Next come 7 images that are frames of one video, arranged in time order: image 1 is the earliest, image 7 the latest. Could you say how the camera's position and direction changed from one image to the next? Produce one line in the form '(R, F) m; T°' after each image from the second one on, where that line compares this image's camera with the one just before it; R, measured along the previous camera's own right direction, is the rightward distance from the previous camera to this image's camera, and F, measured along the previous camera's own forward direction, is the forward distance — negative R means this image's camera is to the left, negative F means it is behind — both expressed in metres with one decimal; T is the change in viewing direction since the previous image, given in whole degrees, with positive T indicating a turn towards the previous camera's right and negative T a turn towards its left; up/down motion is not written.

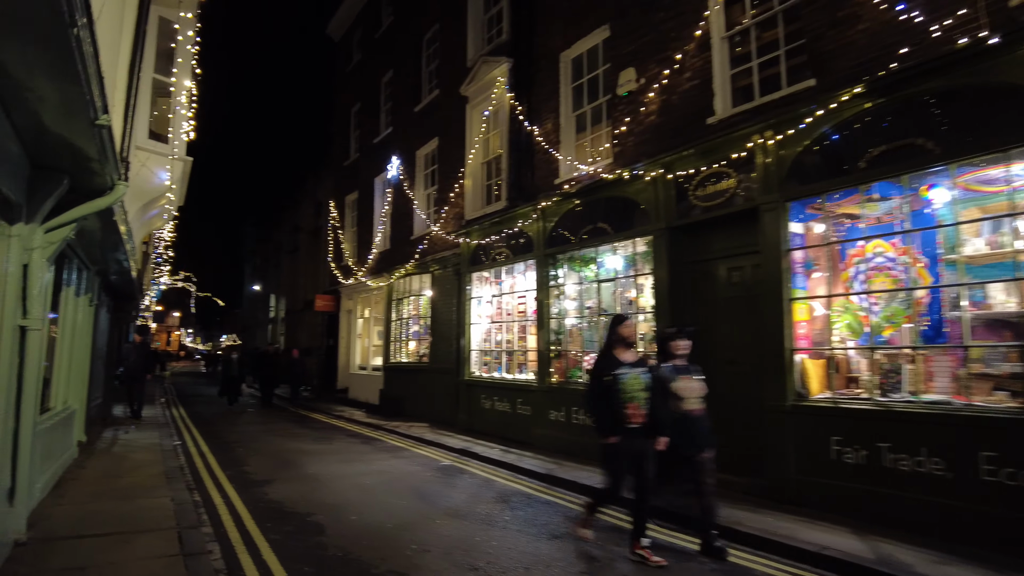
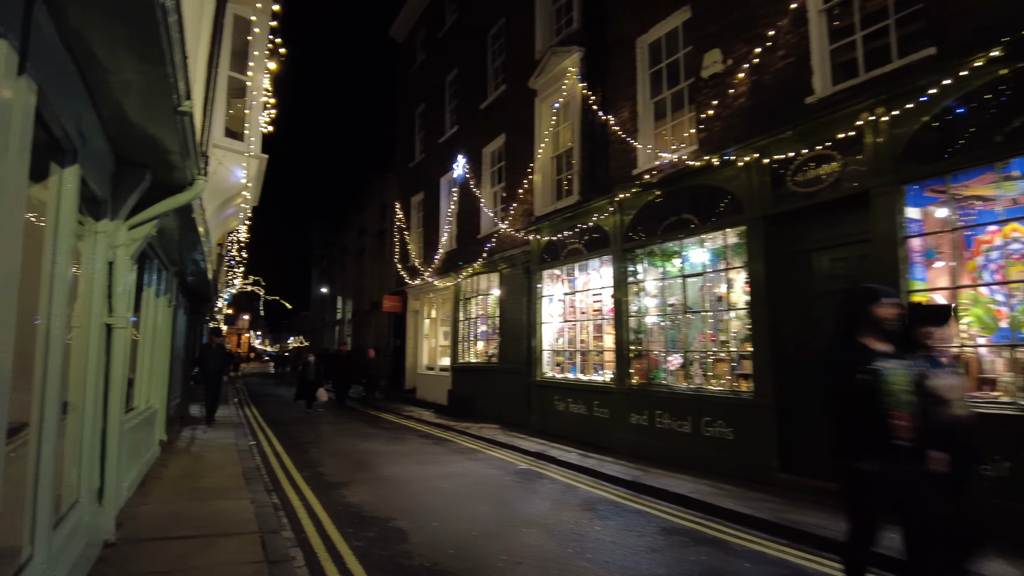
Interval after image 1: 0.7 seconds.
(-0.3, +0.4) m; -5°
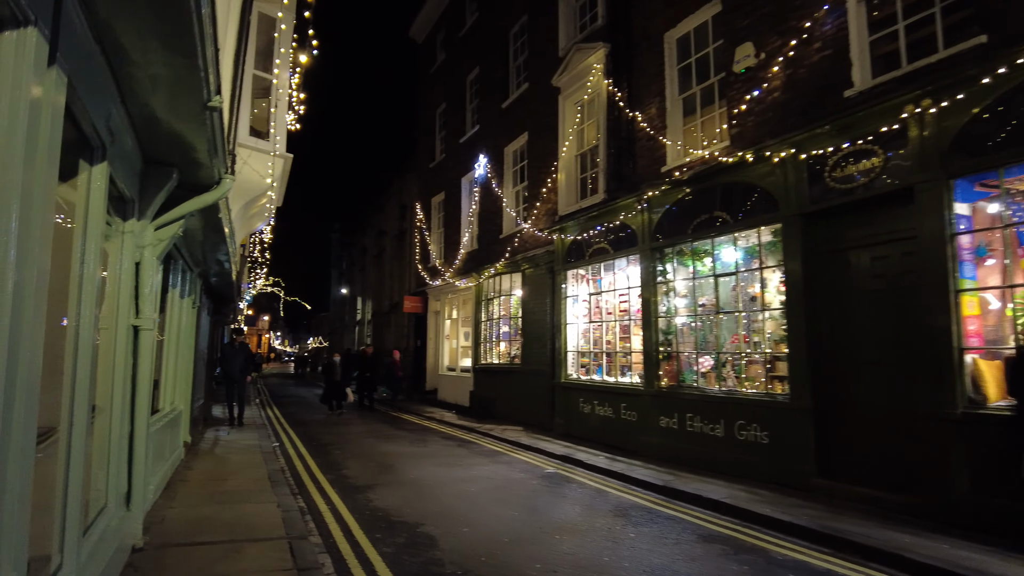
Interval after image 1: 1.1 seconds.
(-0.1, +0.2) m; -1°
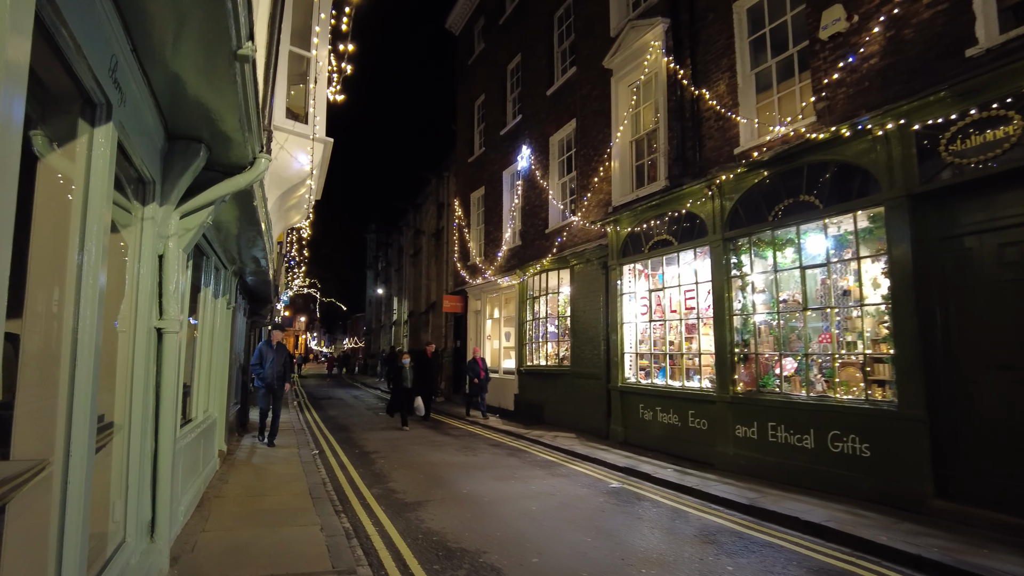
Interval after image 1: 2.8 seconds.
(-0.3, +0.8) m; -3°
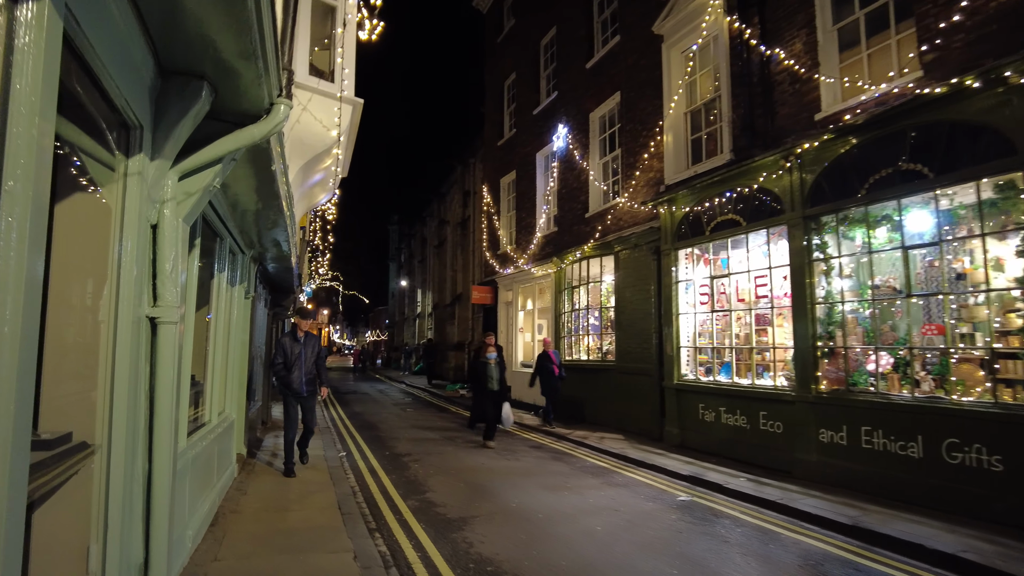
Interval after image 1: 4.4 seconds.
(-0.3, +1.0) m; -2°
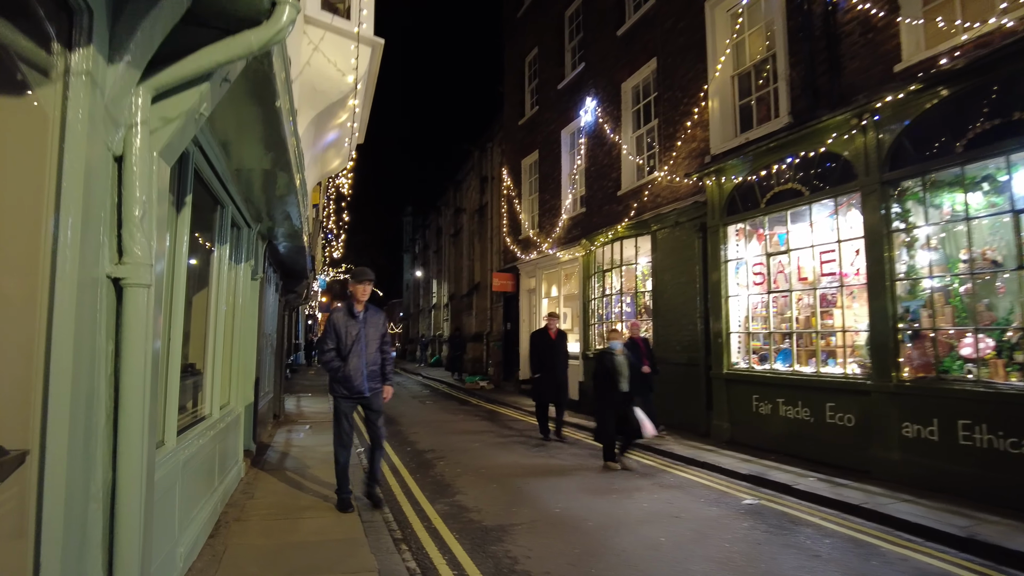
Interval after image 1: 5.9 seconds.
(-0.3, +0.9) m; -1°
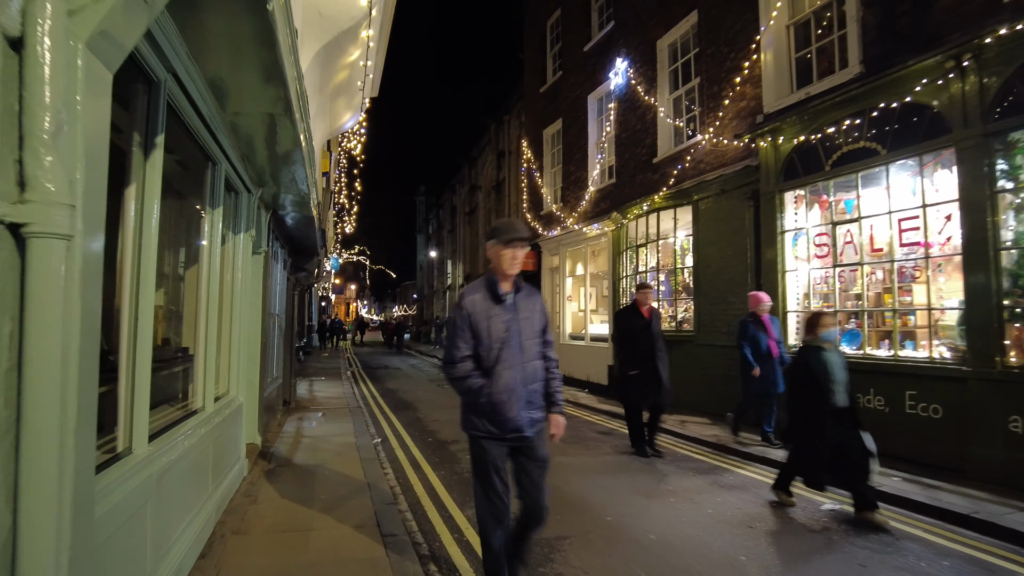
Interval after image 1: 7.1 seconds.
(-0.2, +0.9) m; -1°
